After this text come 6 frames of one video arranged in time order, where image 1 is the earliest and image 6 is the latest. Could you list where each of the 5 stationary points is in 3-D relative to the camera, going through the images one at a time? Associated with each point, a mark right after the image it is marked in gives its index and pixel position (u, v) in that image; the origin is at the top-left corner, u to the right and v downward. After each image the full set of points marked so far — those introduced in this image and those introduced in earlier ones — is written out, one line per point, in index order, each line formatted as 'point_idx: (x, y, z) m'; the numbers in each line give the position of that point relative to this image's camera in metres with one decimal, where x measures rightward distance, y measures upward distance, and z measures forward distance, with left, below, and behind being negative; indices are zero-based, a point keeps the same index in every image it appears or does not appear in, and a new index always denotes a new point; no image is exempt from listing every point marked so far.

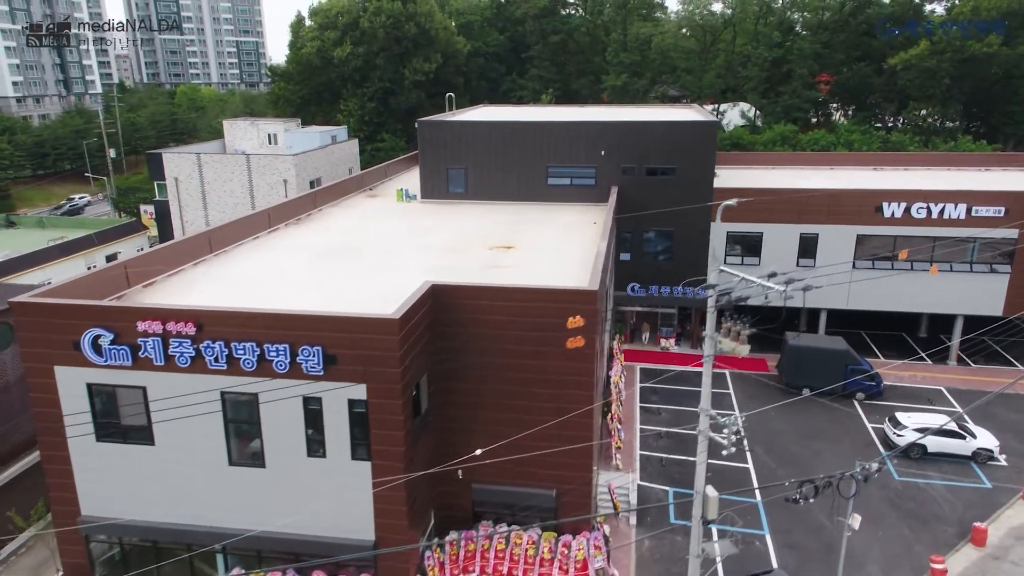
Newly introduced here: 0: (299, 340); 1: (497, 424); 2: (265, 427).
0: (-4.3, -1.1, +14.1) m
1: (-0.3, -3.3, +16.7) m
2: (-5.2, -3.0, +14.7) m
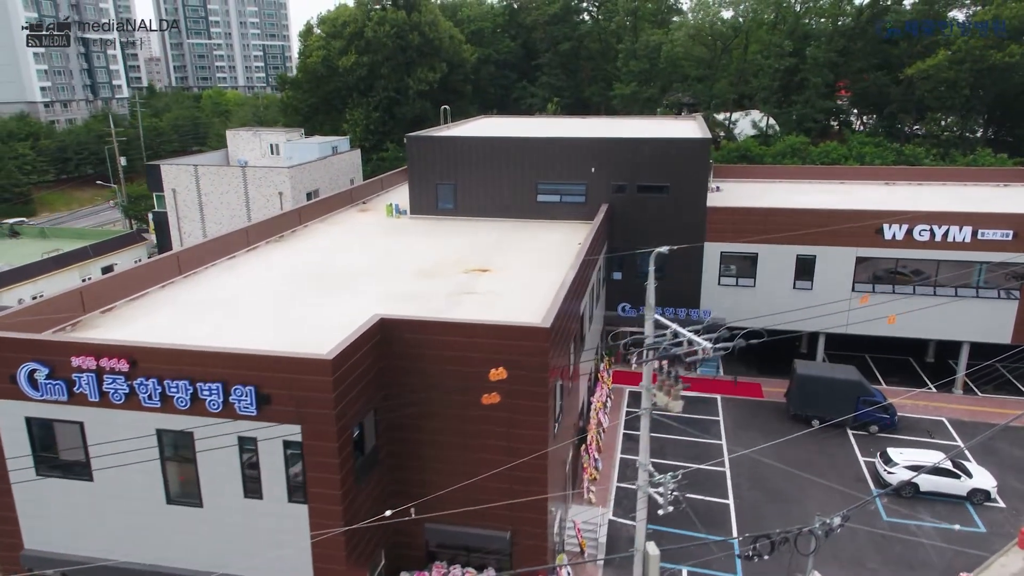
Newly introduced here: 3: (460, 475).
0: (-5.5, -1.8, +13.6) m
1: (-1.4, -4.0, +16.1) m
2: (-6.4, -3.7, +14.3) m
3: (-1.2, -4.3, +16.2) m
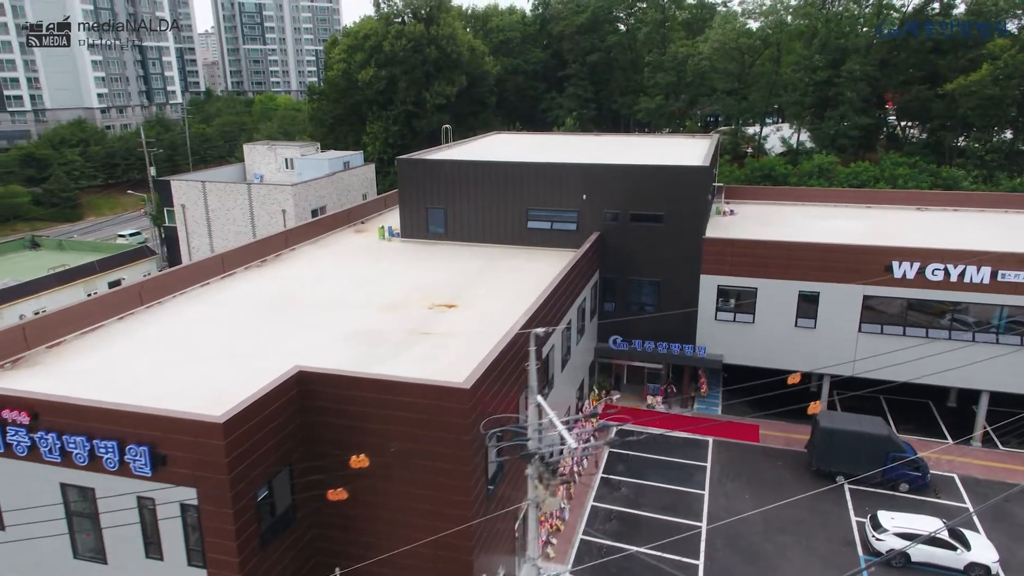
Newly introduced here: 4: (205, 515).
0: (-7.2, -2.8, +13.1) m
1: (-3.0, -5.2, +15.3) m
2: (-8.1, -4.7, +13.9) m
3: (-2.8, -5.5, +15.3) m
4: (-5.8, -4.2, +13.0) m
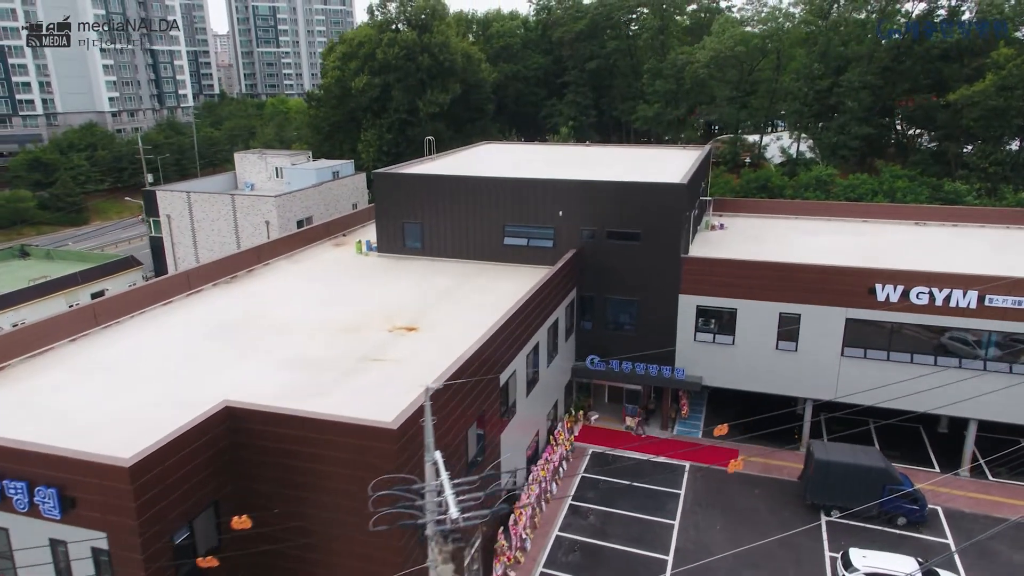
0: (-8.6, -3.4, +12.6) m
1: (-4.4, -5.8, +14.7) m
2: (-9.5, -5.3, +13.4) m
3: (-4.1, -6.1, +14.7) m
4: (-7.1, -4.9, +12.5) m
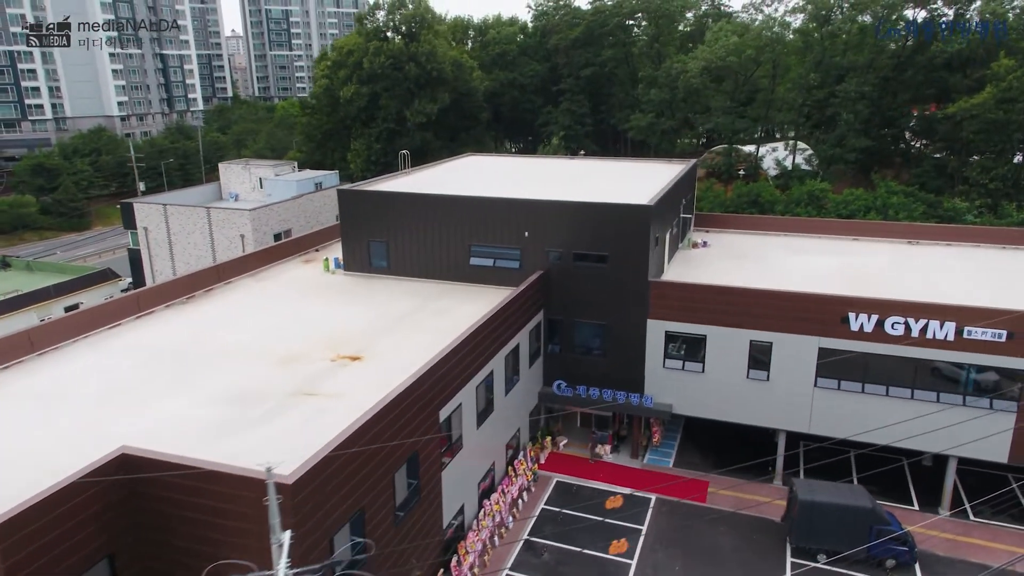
0: (-10.3, -4.2, +12.0) m
1: (-6.1, -6.6, +14.0) m
2: (-11.2, -6.0, +12.8) m
3: (-5.9, -6.9, +14.0) m
4: (-8.9, -5.6, +11.8) m
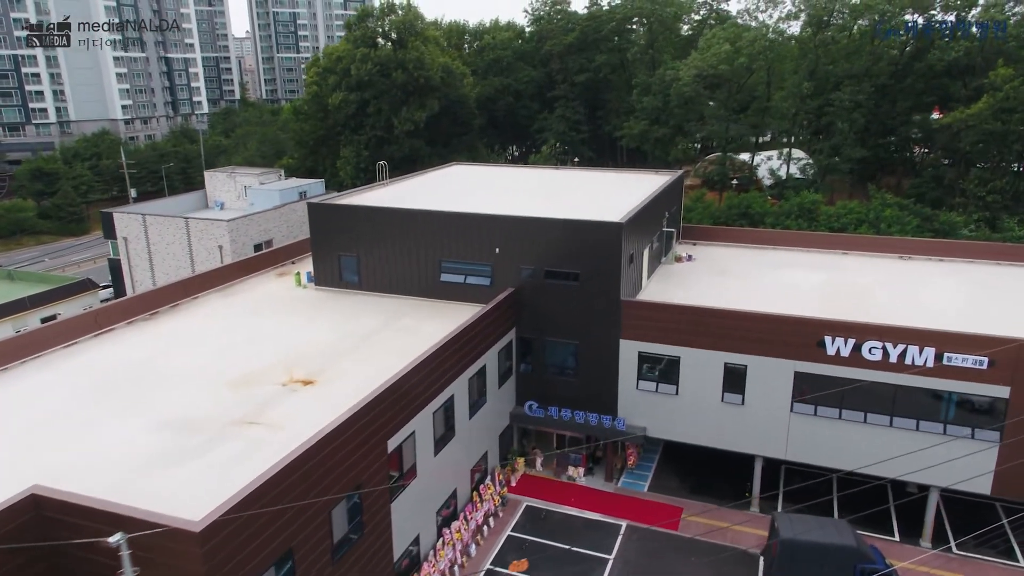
0: (-11.7, -4.8, +11.4) m
1: (-7.4, -7.2, +13.3) m
2: (-12.6, -6.6, +12.2) m
3: (-7.2, -7.5, +13.3) m
4: (-10.3, -6.2, +11.3) m
